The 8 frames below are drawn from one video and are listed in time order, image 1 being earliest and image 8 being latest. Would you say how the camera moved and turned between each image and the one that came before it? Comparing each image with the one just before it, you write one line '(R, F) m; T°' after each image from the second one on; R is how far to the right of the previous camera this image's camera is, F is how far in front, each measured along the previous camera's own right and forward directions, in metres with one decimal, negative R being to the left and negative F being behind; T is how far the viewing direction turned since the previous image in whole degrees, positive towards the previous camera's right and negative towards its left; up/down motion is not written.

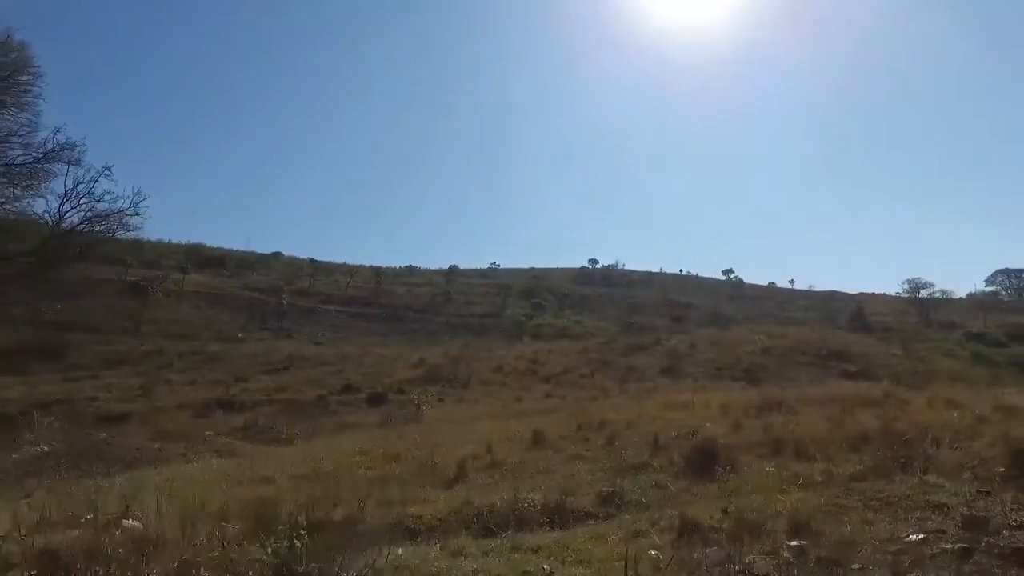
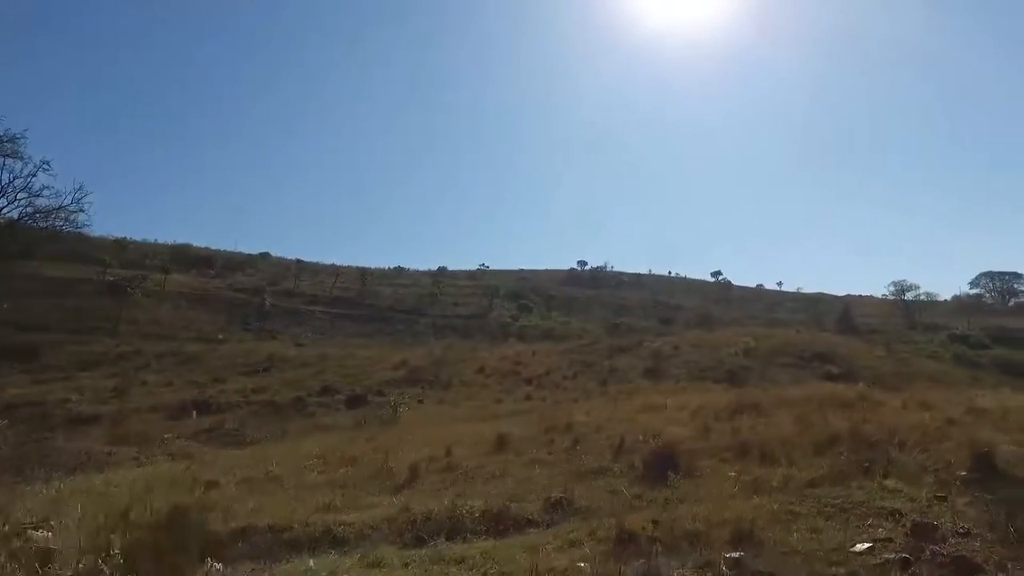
(+0.7, +0.4) m; +1°
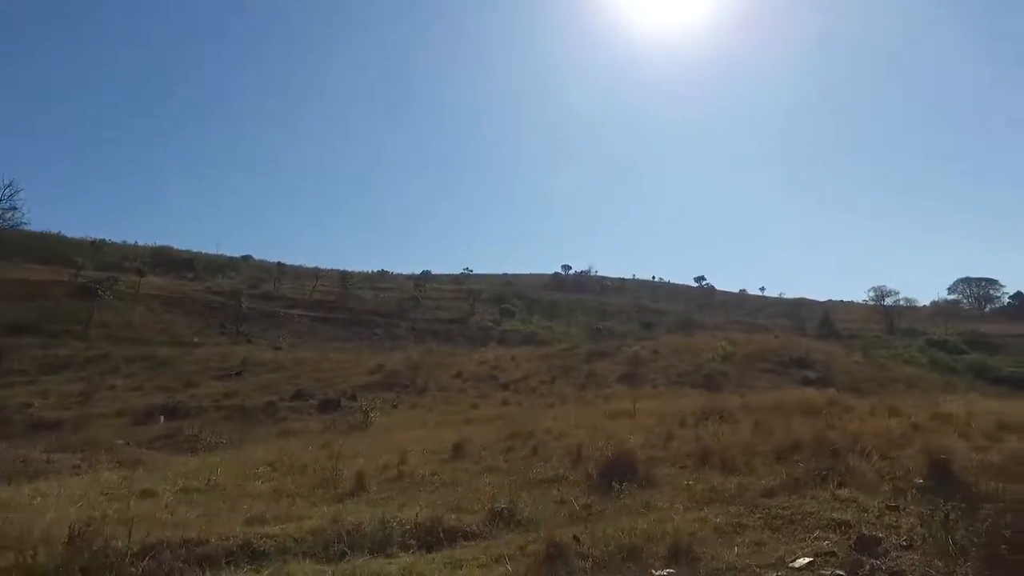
(+0.7, +0.4) m; +1°
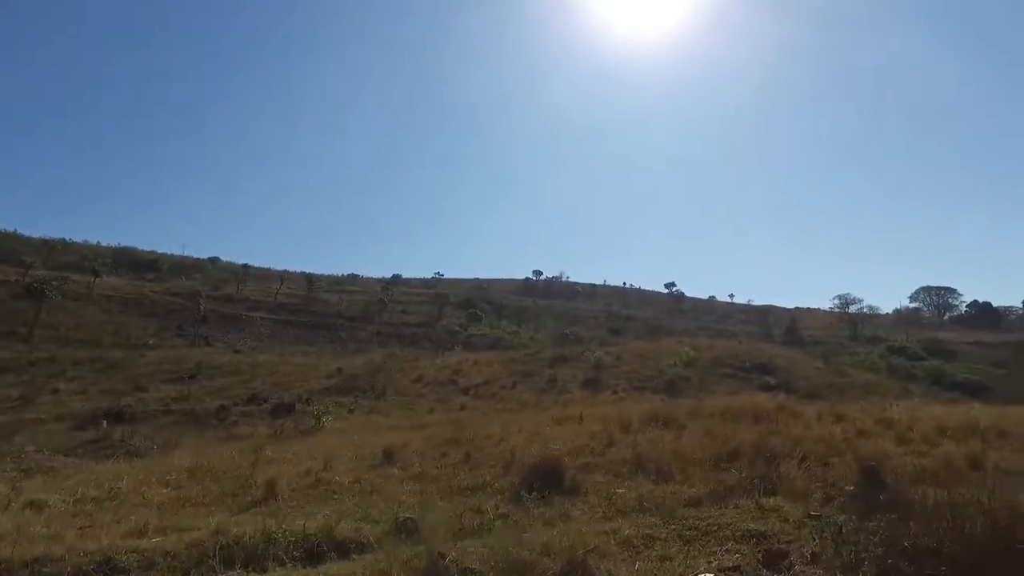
(+1.0, +0.6) m; +2°
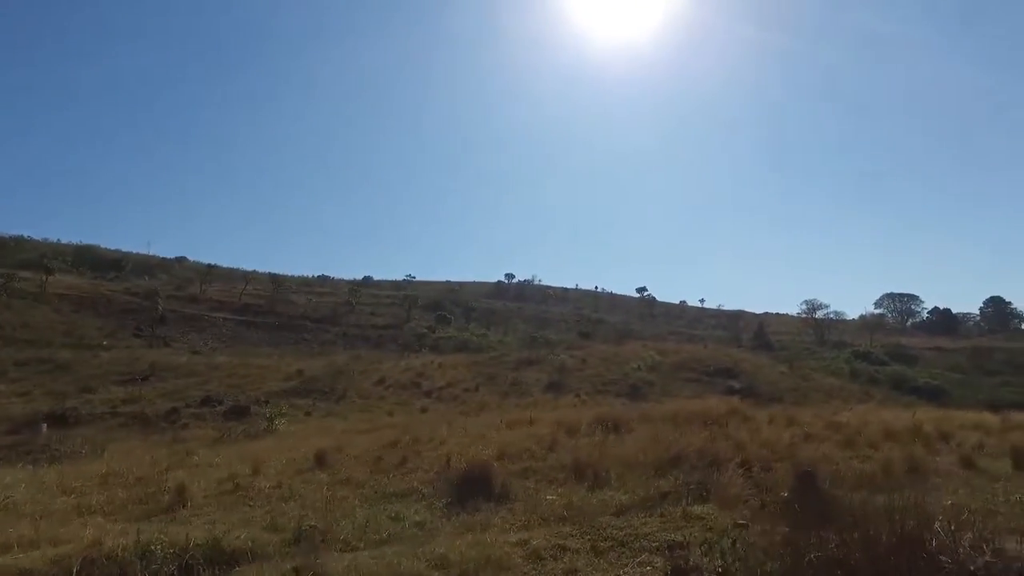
(+0.8, +0.5) m; +2°
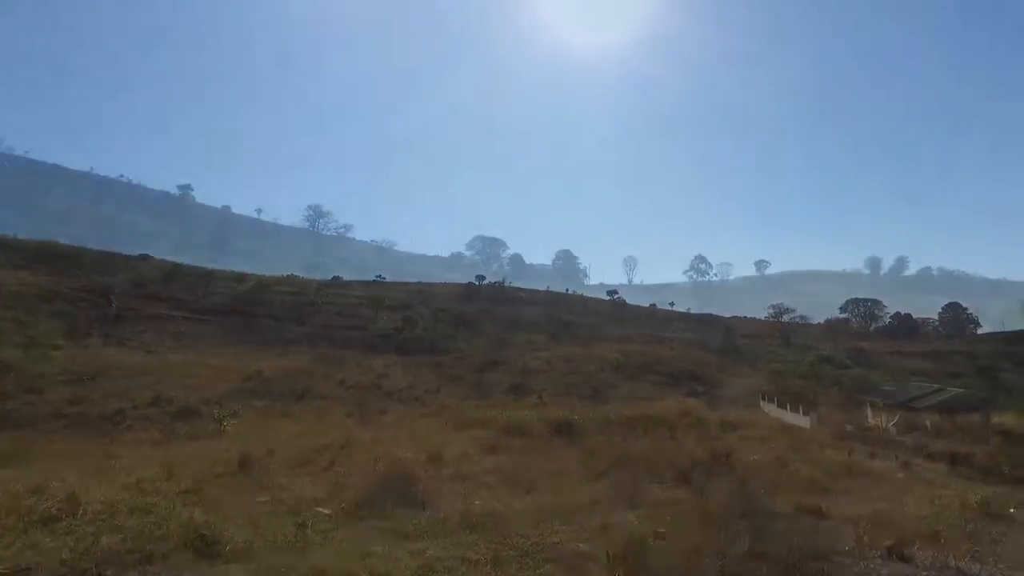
(+0.8, +0.6) m; +2°
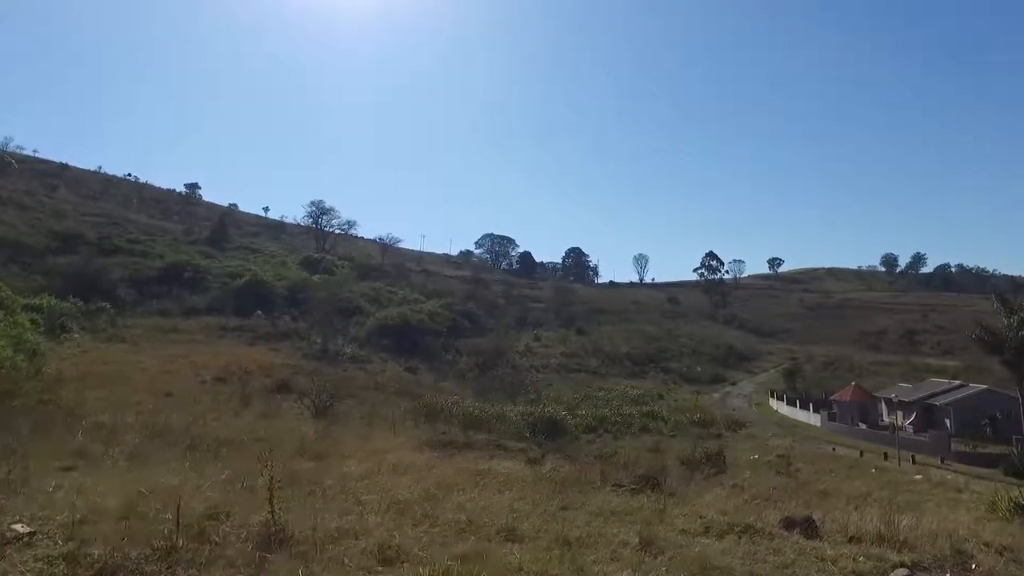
(+1.1, +1.7) m; -2°
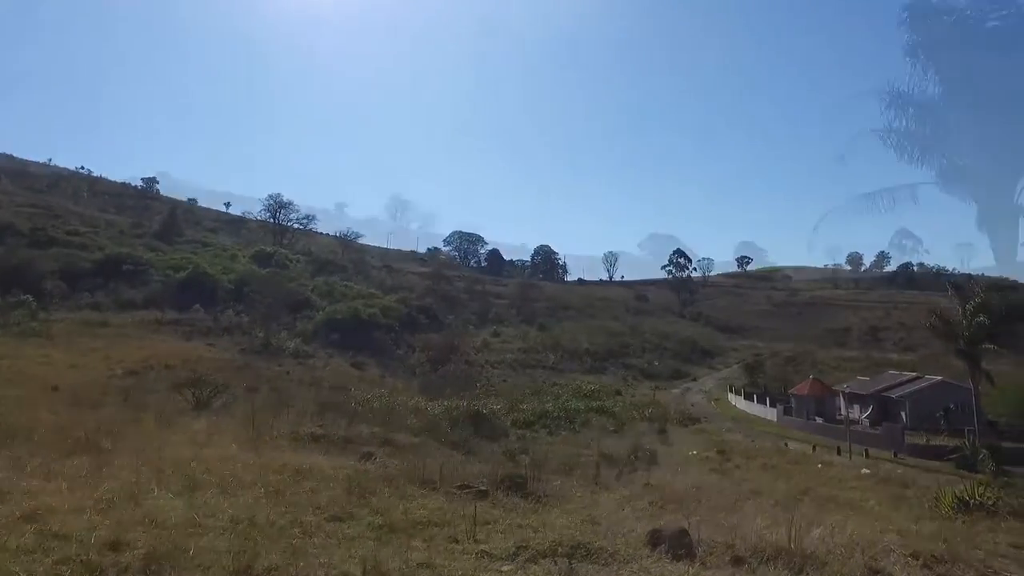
(+1.3, +1.5) m; +2°
